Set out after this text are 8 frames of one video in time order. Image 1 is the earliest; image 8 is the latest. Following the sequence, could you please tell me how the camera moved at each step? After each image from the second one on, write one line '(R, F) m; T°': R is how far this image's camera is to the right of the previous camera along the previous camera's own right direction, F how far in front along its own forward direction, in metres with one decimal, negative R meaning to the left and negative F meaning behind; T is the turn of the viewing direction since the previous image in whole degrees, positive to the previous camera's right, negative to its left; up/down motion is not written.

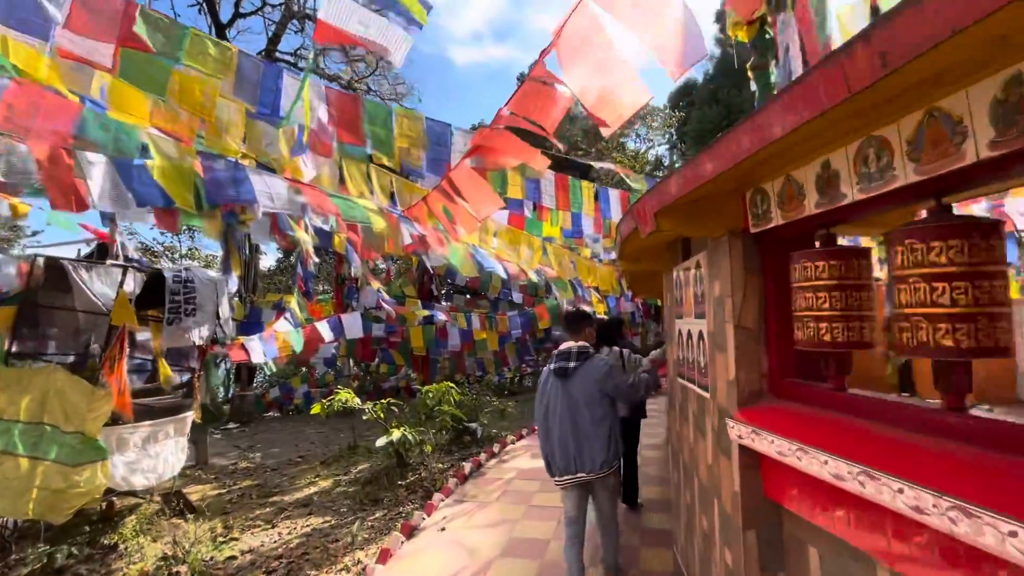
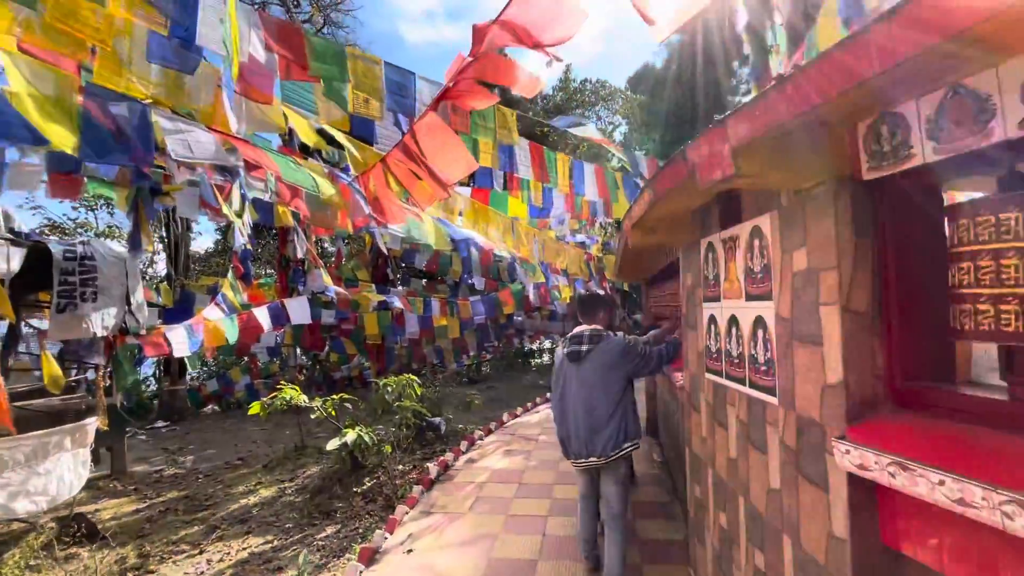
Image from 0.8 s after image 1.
(-0.2, +0.6) m; +5°
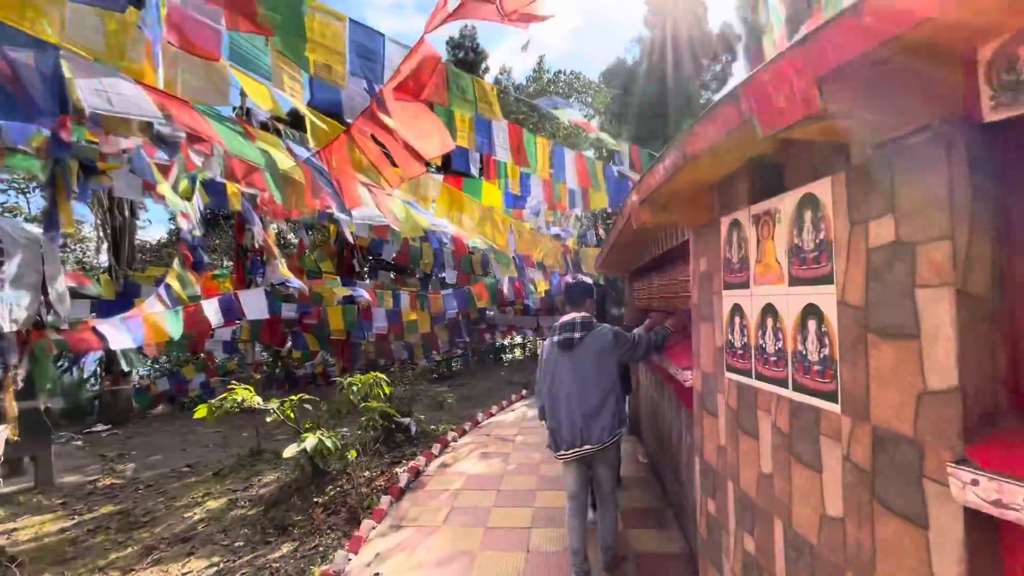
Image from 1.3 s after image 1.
(-0.1, +0.4) m; +4°
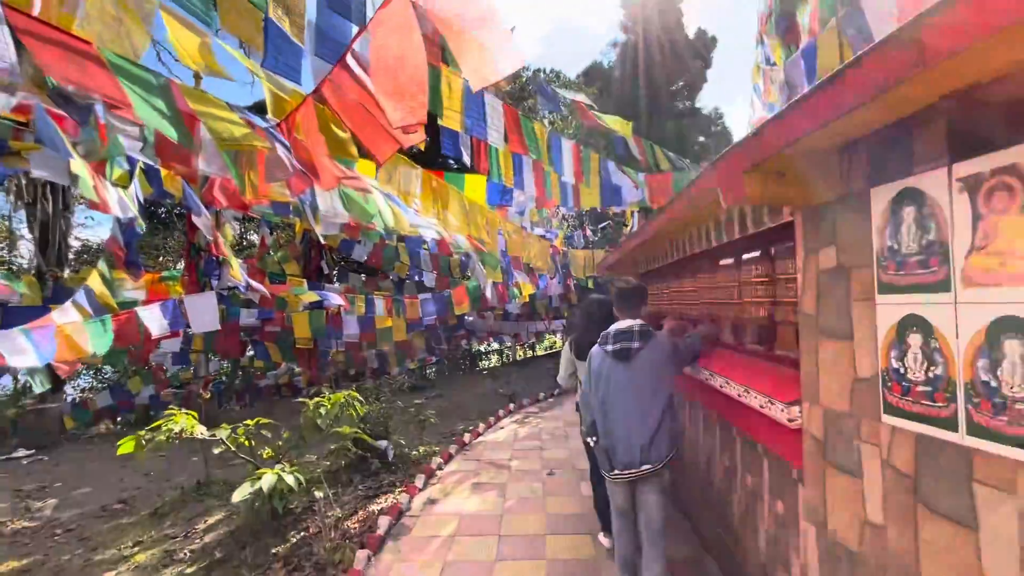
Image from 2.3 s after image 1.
(-0.2, +0.7) m; +3°
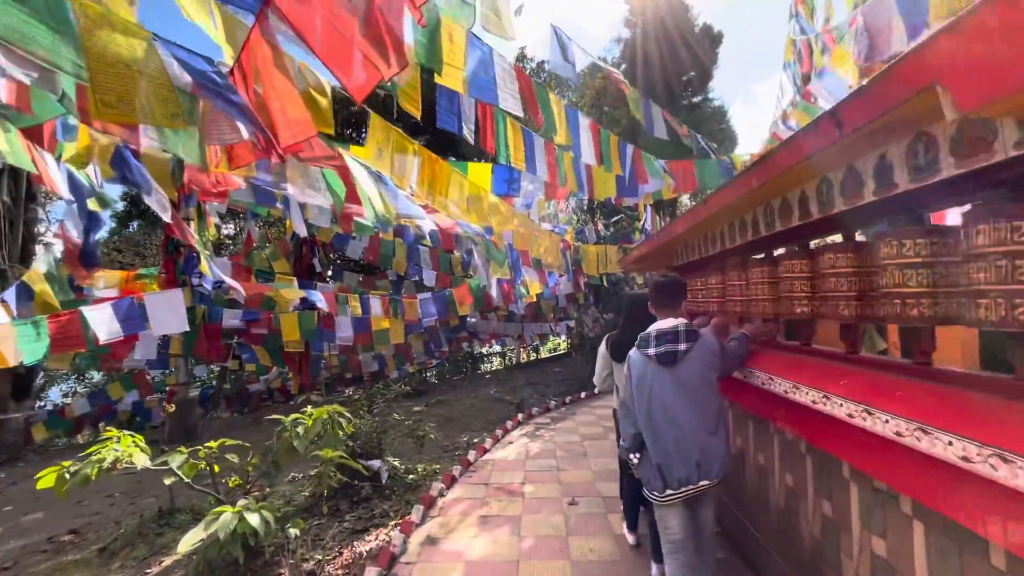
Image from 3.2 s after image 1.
(-0.1, +0.7) m; 0°
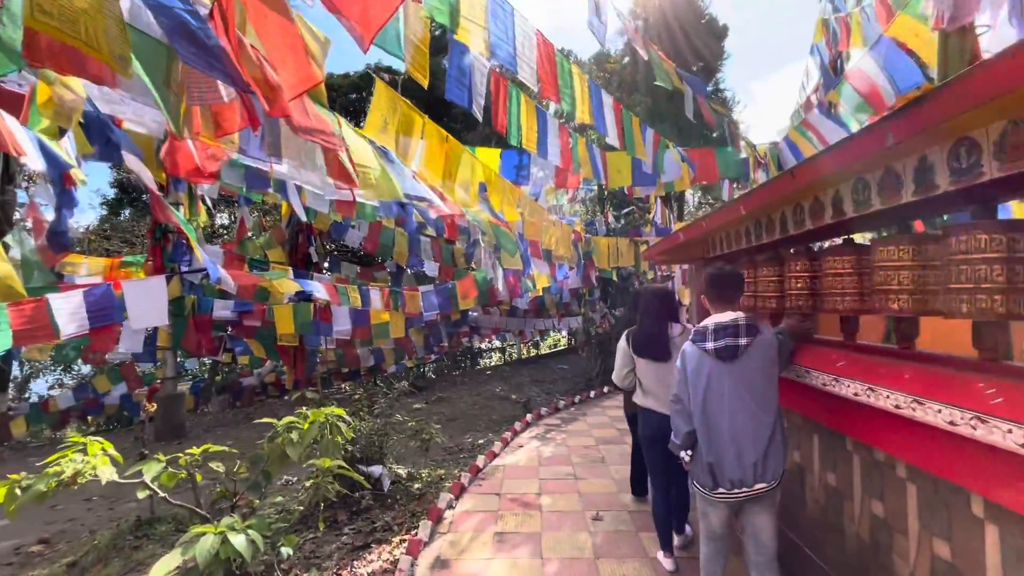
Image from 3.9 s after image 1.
(-0.2, +0.4) m; 0°
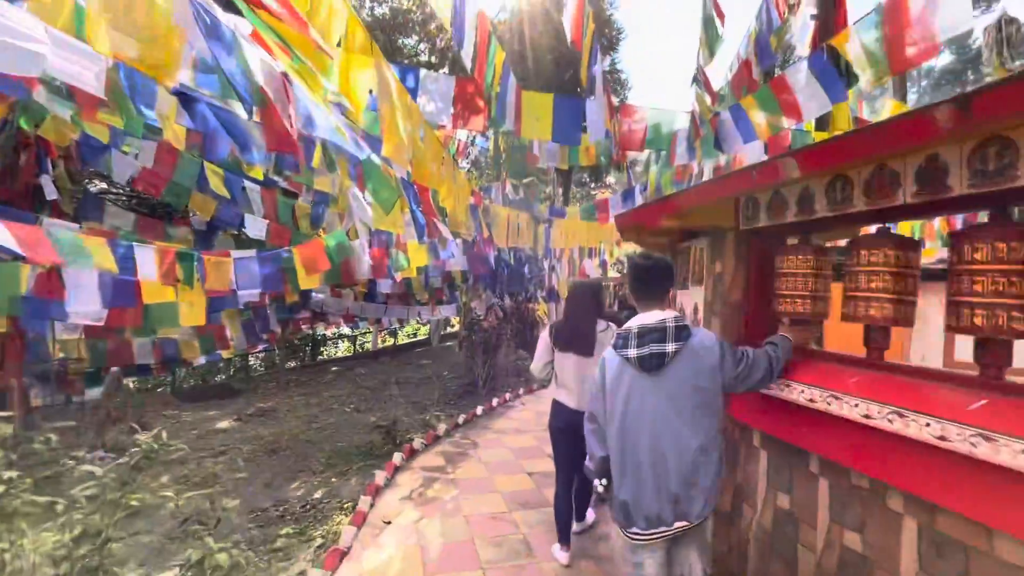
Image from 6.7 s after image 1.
(-0.2, +2.1) m; +17°
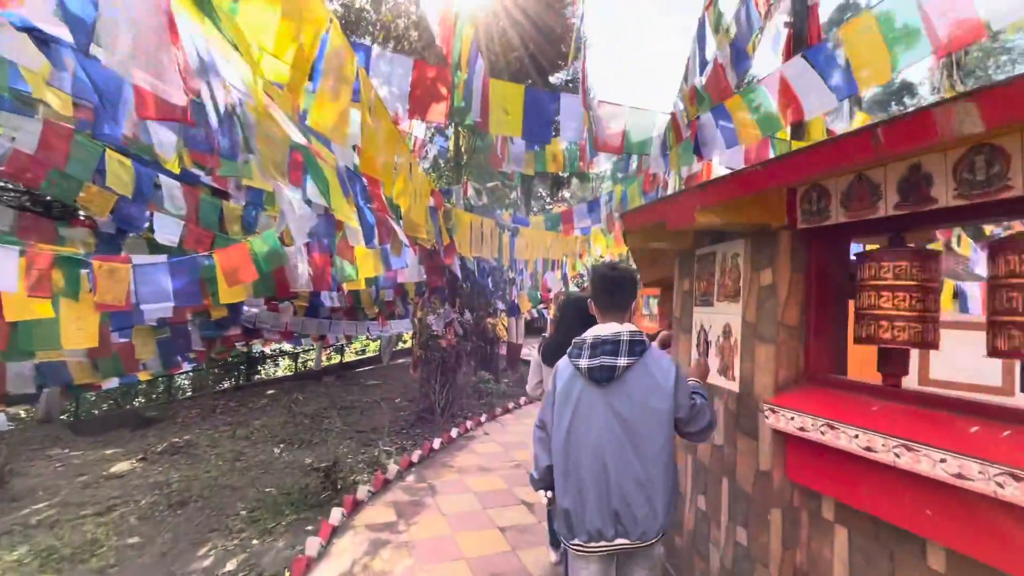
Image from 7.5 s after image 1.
(-0.1, +0.7) m; +6°
